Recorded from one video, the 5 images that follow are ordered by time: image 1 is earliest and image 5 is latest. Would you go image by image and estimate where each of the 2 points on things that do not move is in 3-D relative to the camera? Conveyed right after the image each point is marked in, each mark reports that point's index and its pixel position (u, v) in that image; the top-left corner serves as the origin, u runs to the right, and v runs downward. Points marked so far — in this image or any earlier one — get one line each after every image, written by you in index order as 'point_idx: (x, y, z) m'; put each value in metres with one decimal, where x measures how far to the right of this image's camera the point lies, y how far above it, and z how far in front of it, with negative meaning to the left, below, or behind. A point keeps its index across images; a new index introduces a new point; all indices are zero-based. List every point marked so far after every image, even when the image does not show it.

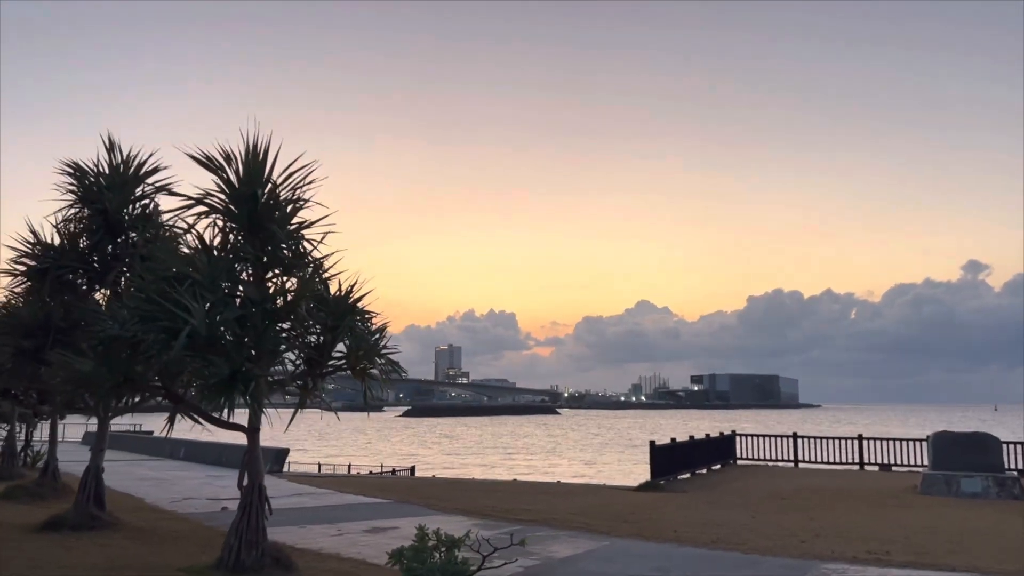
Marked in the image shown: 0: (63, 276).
0: (-7.1, +0.2, +13.4) m
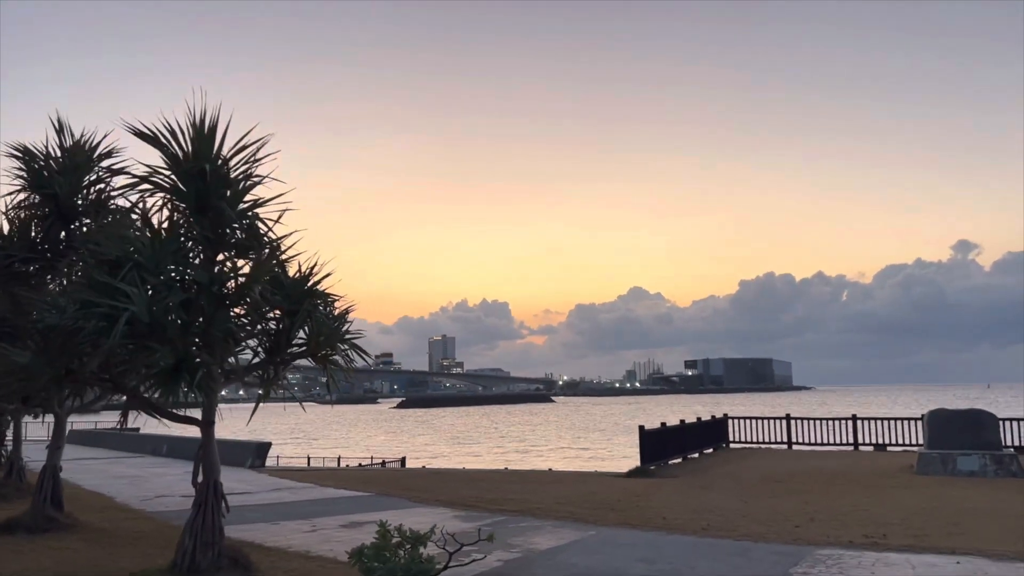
0: (-7.5, +0.3, +12.6) m
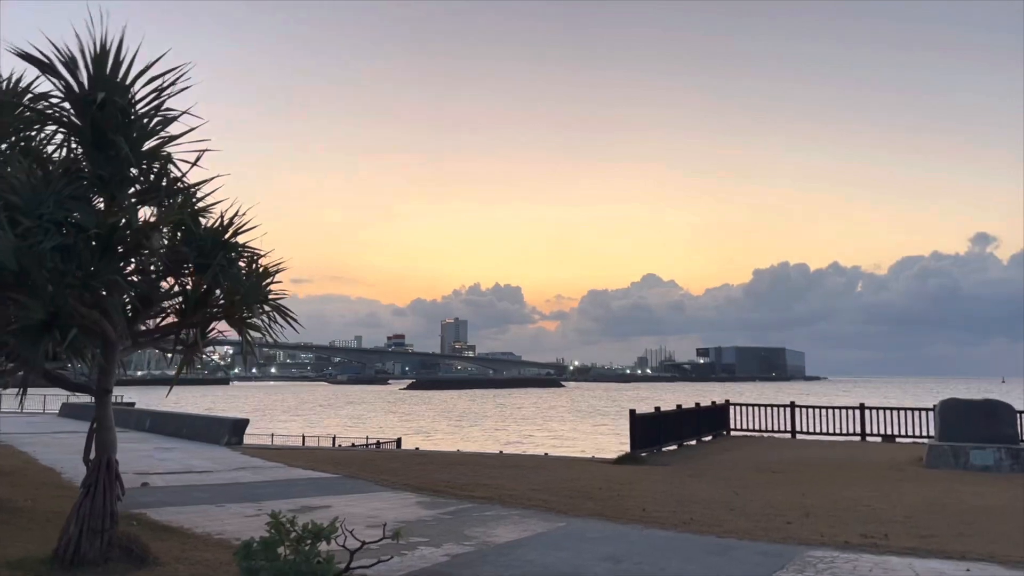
0: (-8.0, +1.0, +11.5) m
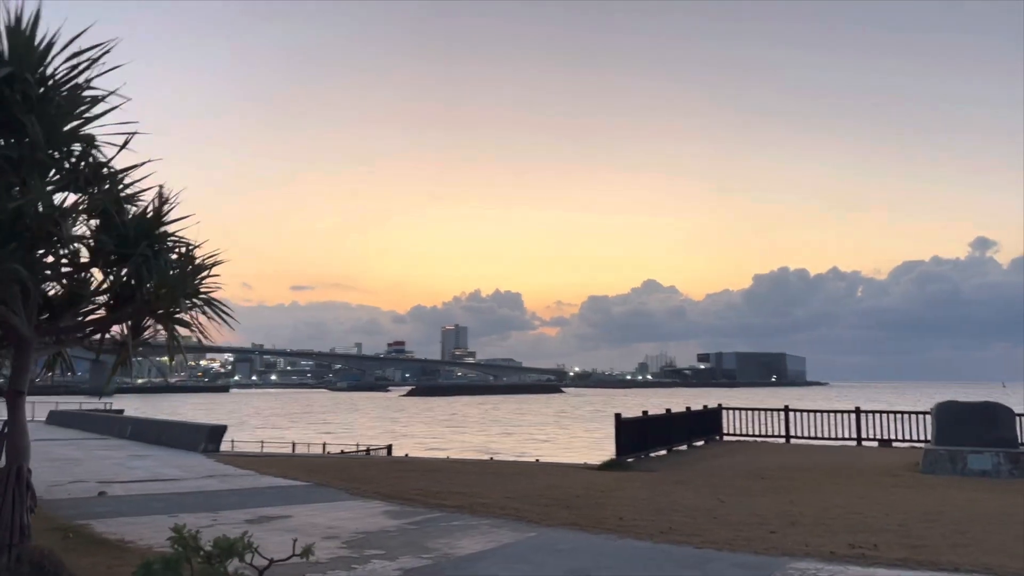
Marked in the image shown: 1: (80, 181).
0: (-8.4, +1.0, +10.8) m
1: (-3.8, +1.0, +7.4) m
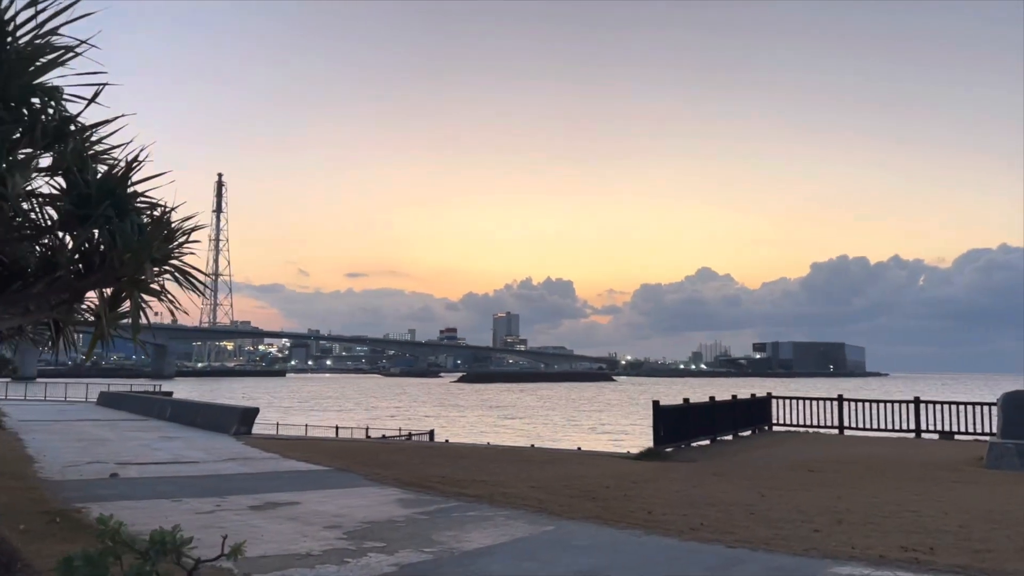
0: (-8.2, +1.3, +10.4) m
1: (-3.8, +1.3, +6.7) m
